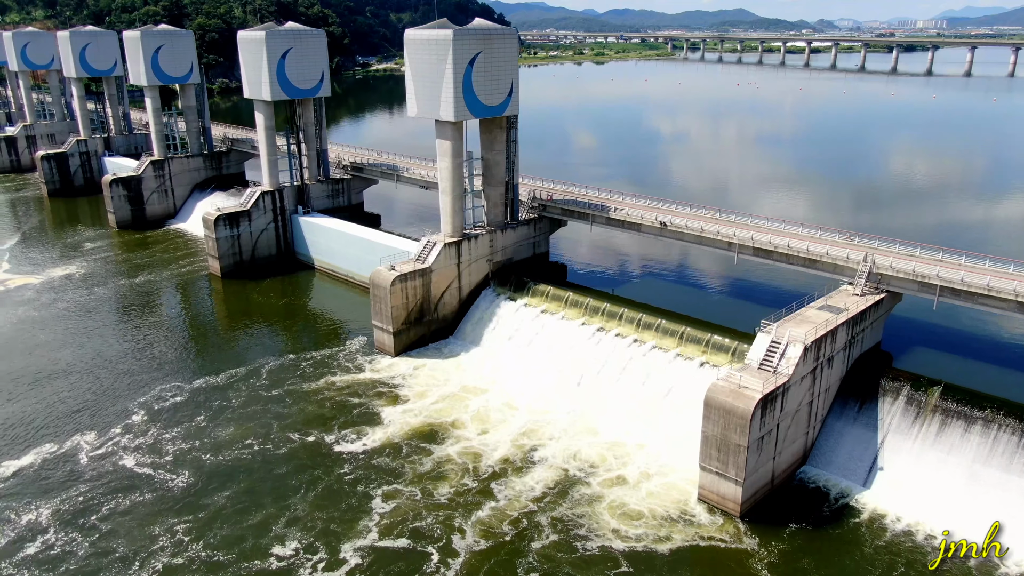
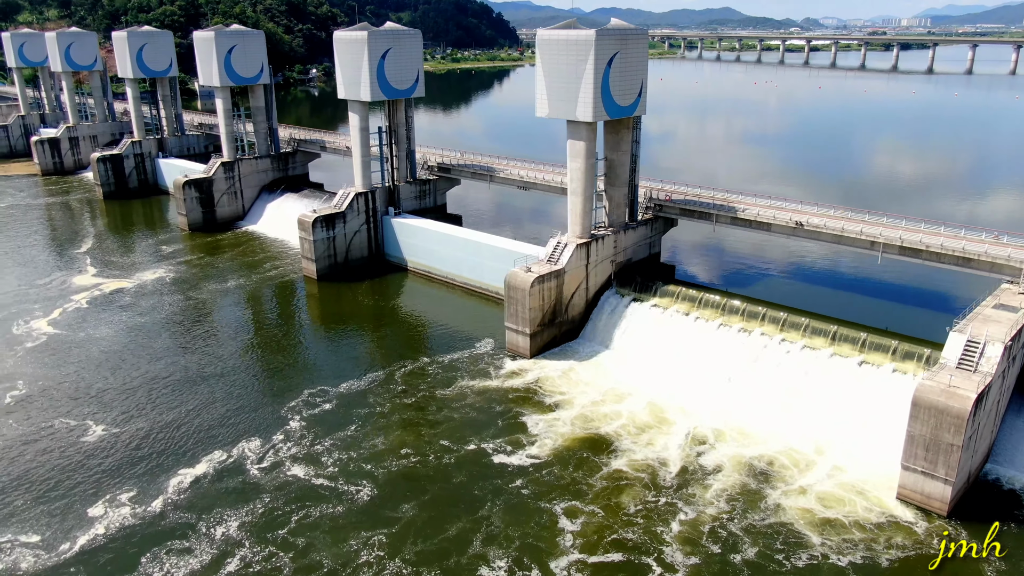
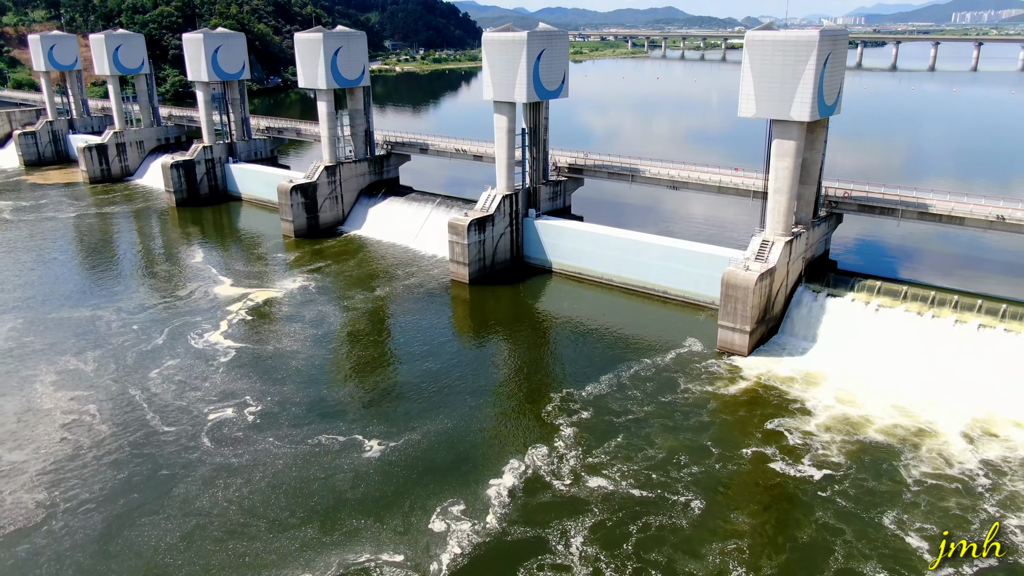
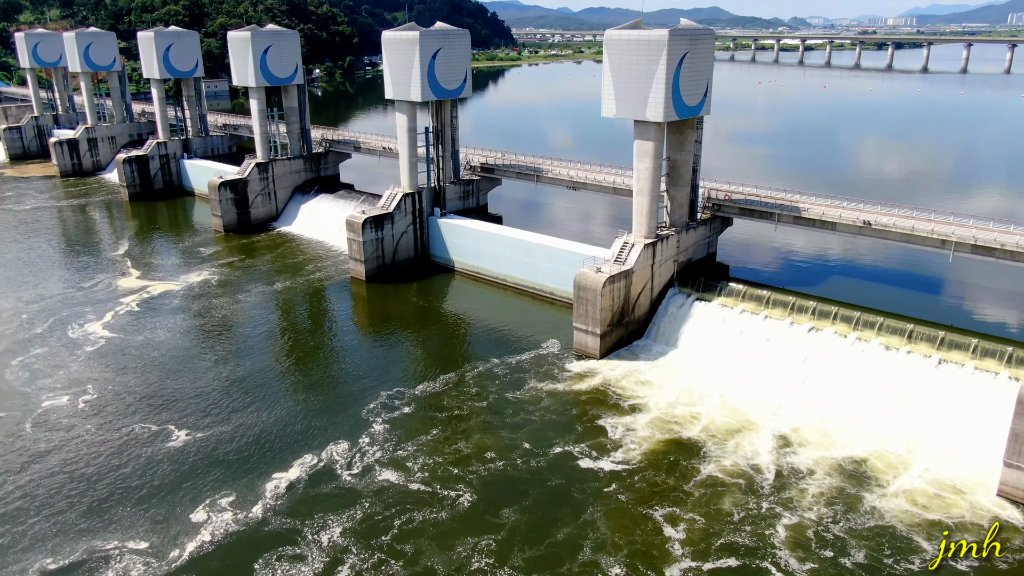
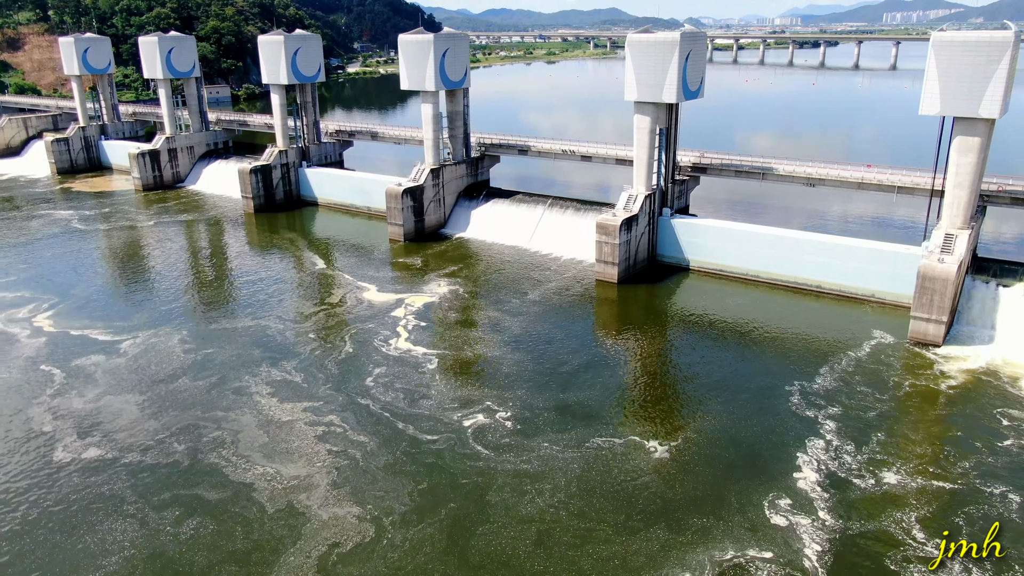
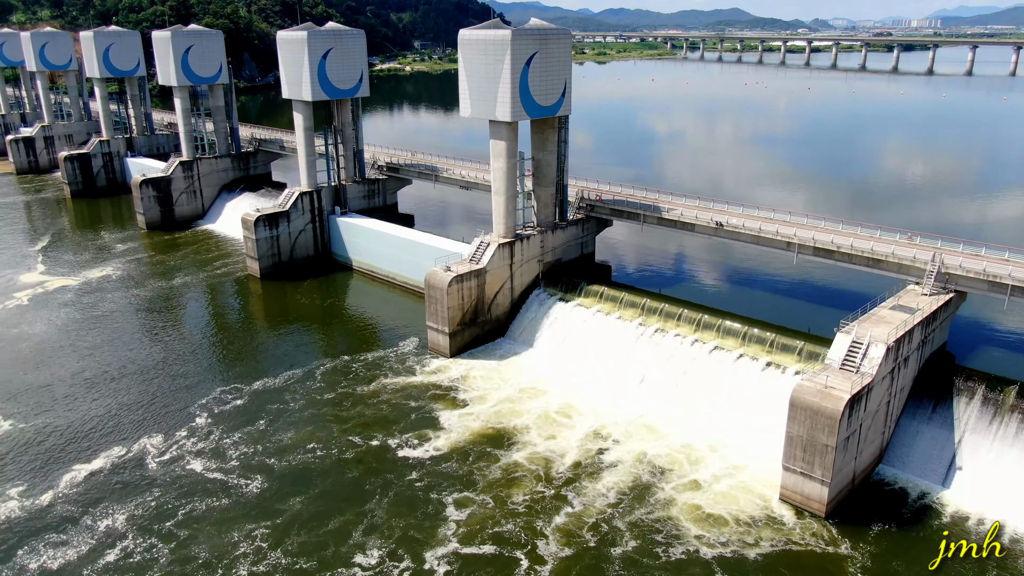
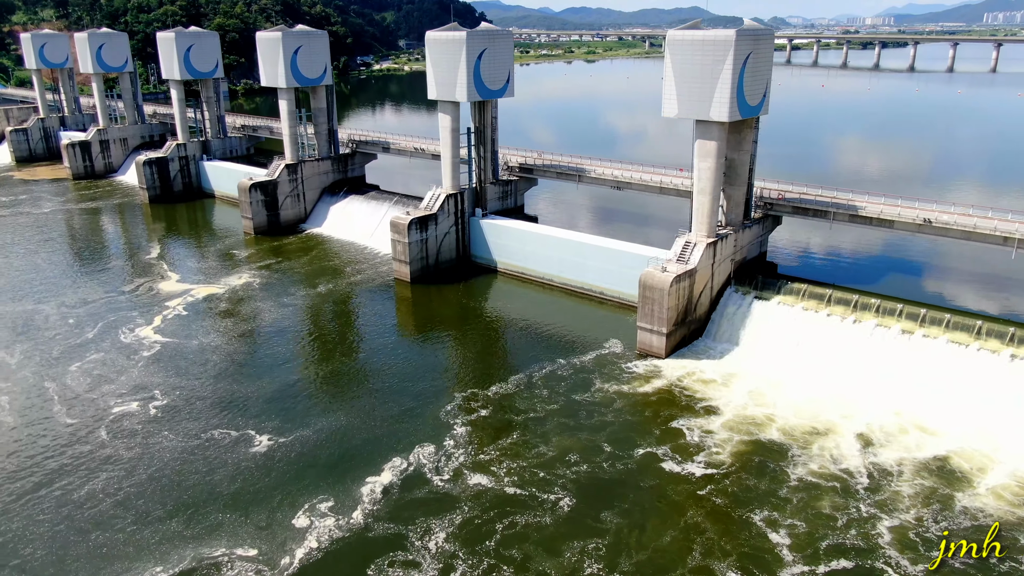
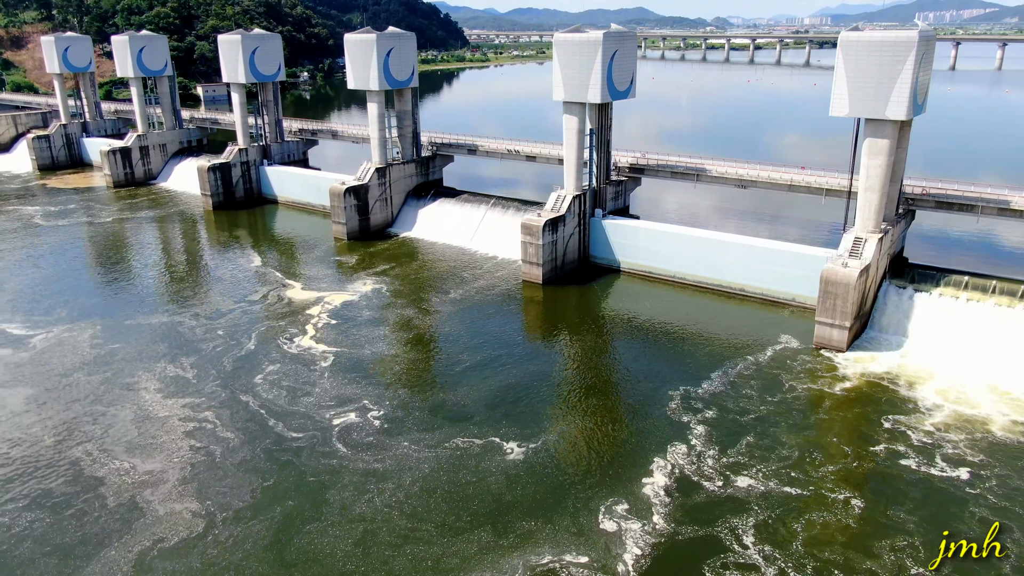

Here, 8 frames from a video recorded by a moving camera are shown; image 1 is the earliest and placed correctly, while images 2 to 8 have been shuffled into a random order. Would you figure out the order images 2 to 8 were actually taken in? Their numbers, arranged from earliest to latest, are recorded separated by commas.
6, 2, 4, 7, 3, 8, 5
